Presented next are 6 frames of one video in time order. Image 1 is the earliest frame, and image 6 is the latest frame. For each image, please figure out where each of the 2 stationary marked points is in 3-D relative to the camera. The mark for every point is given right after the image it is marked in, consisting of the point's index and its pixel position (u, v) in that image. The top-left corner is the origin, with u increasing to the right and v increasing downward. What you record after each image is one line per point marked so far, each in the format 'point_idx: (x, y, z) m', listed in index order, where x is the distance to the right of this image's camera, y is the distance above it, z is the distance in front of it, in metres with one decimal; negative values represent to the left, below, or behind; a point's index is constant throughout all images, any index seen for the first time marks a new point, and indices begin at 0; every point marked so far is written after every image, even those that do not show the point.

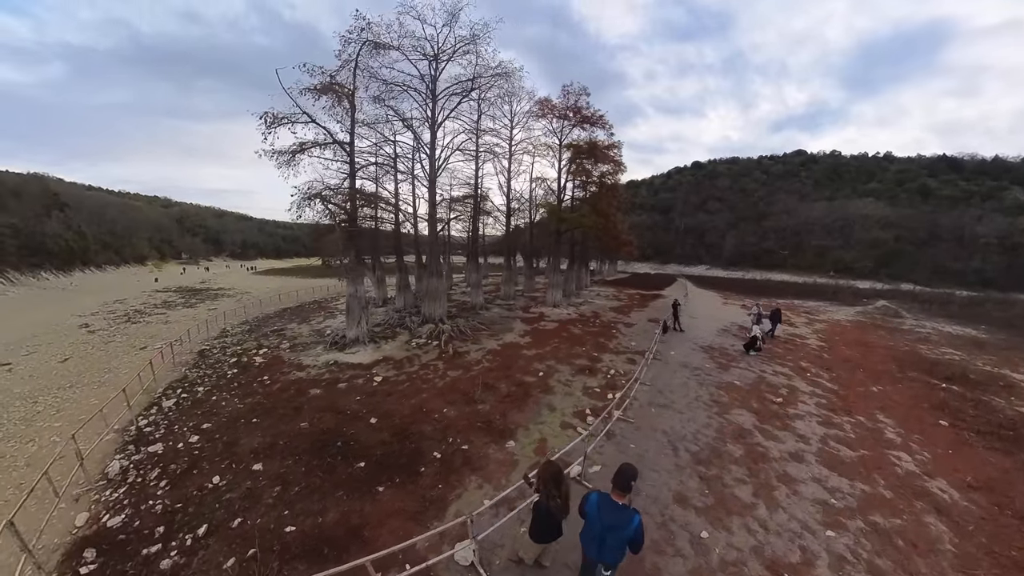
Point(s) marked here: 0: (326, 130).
0: (-8.1, +6.7, +13.8) m
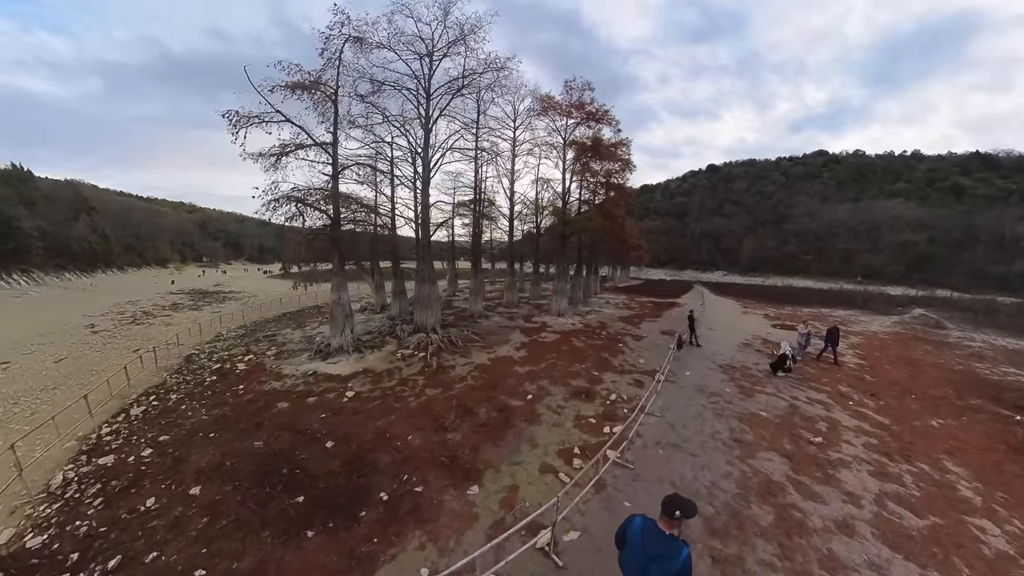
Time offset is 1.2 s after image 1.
0: (-8.3, +6.5, +13.0) m
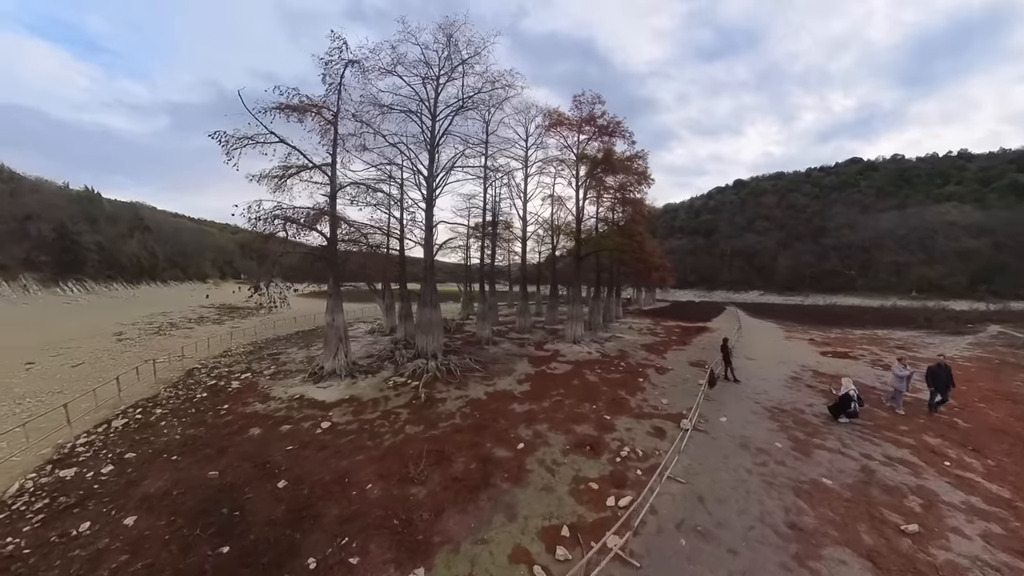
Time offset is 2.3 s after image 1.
0: (-8.1, +5.6, +12.8) m
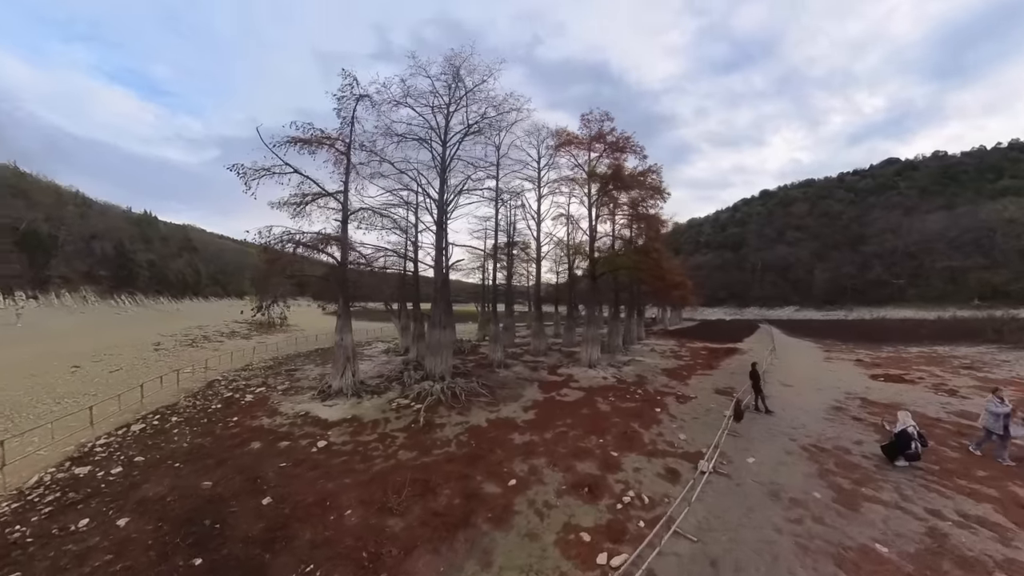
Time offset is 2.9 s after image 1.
0: (-7.7, +4.9, +13.3) m
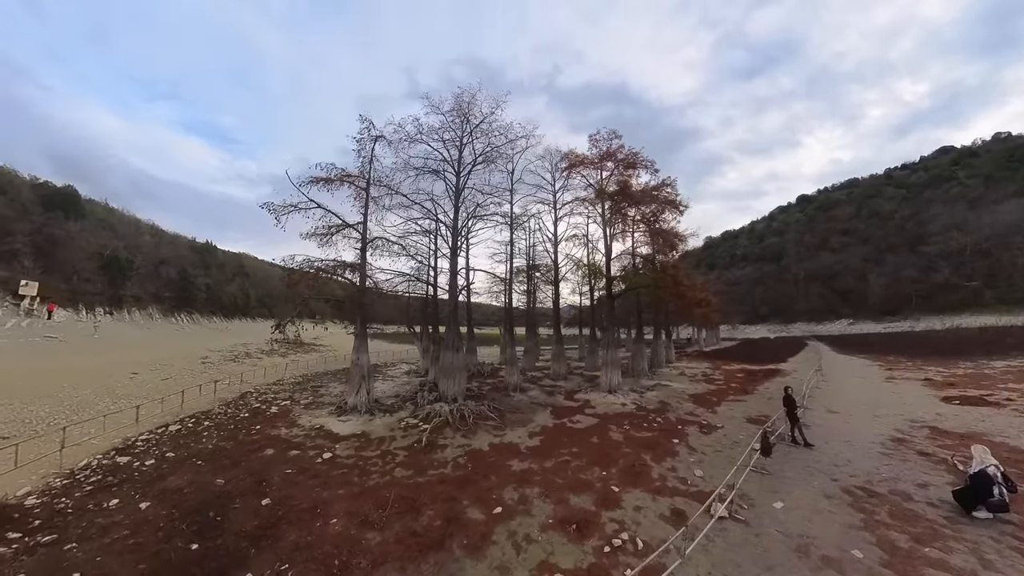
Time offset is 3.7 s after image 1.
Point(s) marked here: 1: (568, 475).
0: (-7.4, +4.0, +14.0) m
1: (+1.4, -4.5, +7.8) m
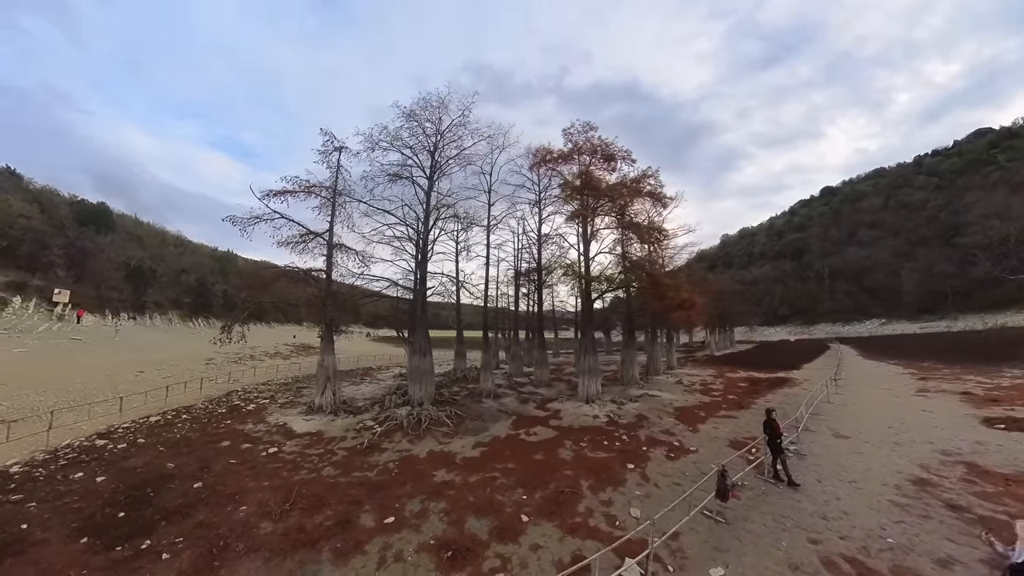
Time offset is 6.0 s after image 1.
0: (-9.1, +3.9, +13.0) m
1: (-0.6, -4.5, +6.3) m
